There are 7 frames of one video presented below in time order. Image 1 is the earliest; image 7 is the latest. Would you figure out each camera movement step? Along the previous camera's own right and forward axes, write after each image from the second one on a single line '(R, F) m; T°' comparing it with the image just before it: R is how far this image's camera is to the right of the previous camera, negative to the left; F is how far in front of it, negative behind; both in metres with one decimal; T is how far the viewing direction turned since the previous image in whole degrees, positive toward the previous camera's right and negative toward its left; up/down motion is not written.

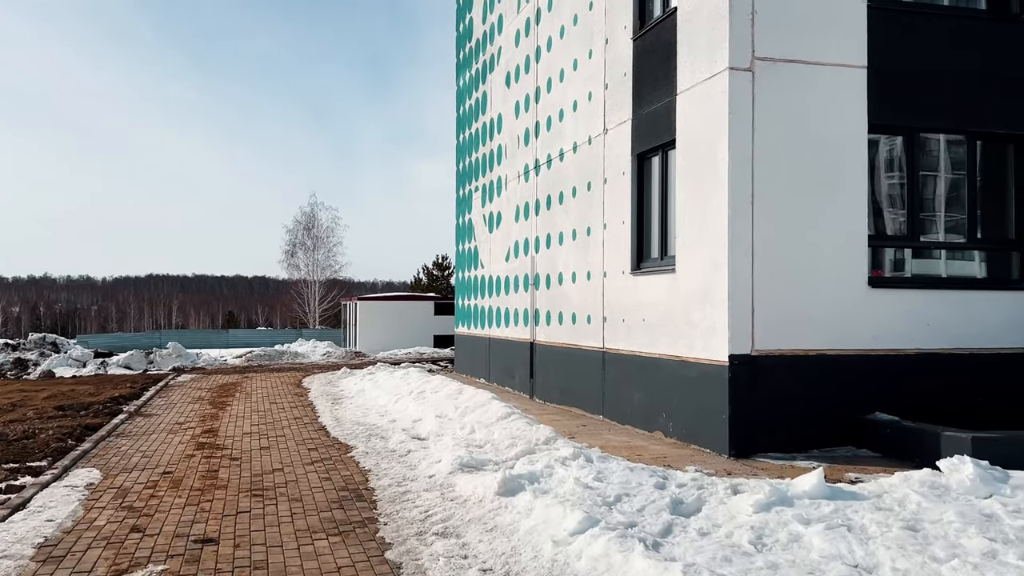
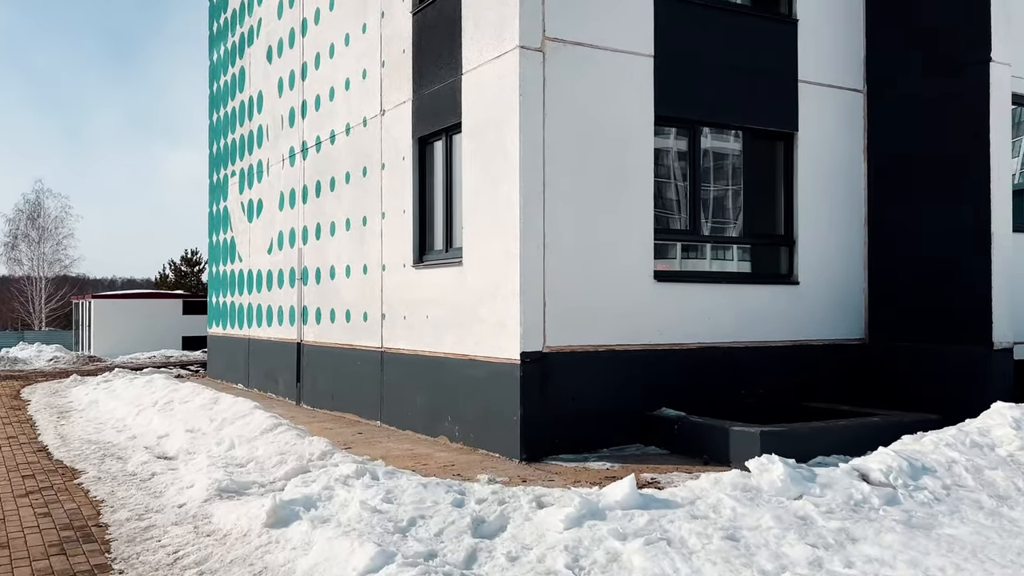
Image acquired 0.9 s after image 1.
(-0.1, +0.8) m; +15°
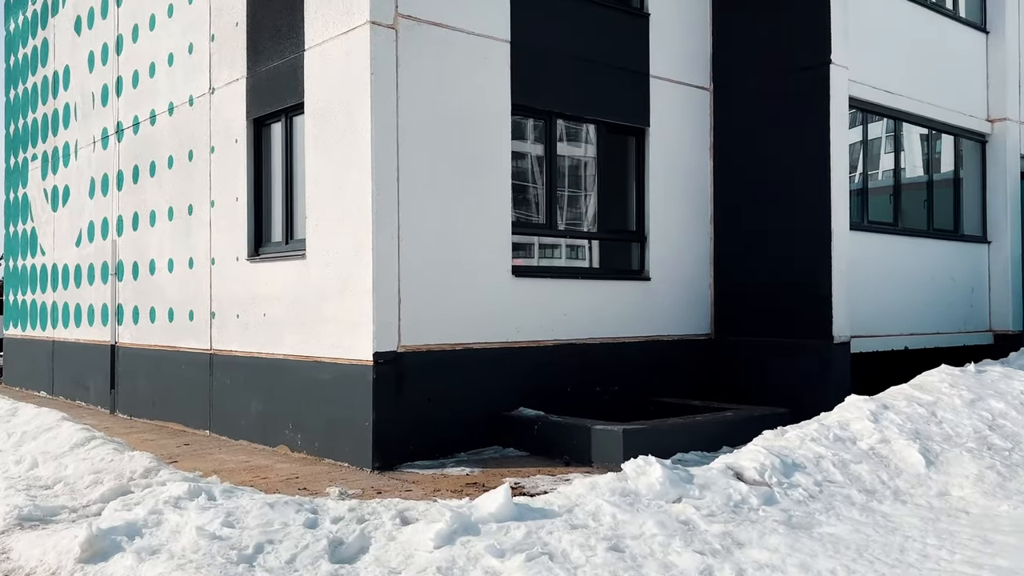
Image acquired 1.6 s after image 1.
(-0.2, +0.5) m; +11°
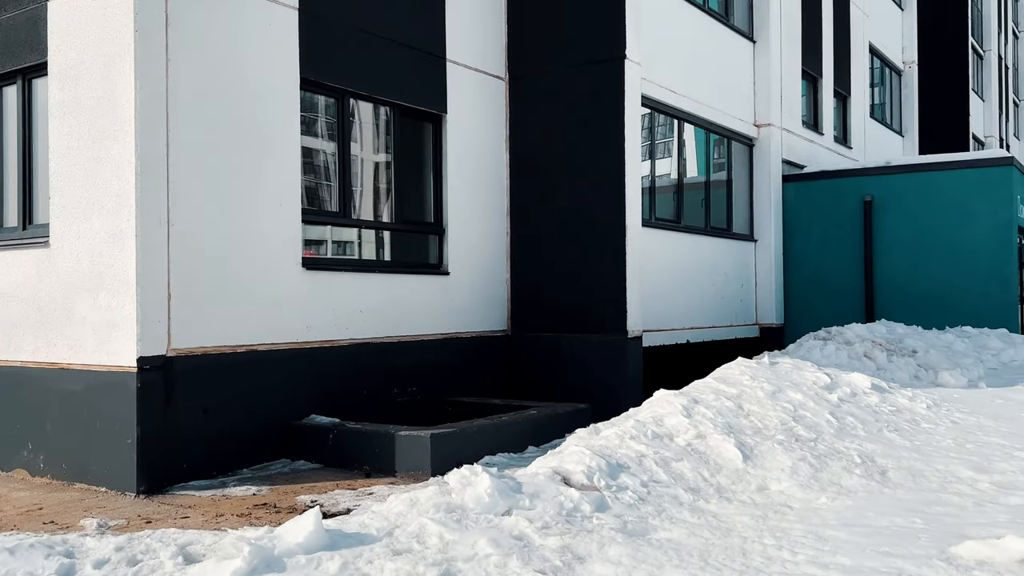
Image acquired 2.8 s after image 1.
(-0.2, +0.6) m; +15°
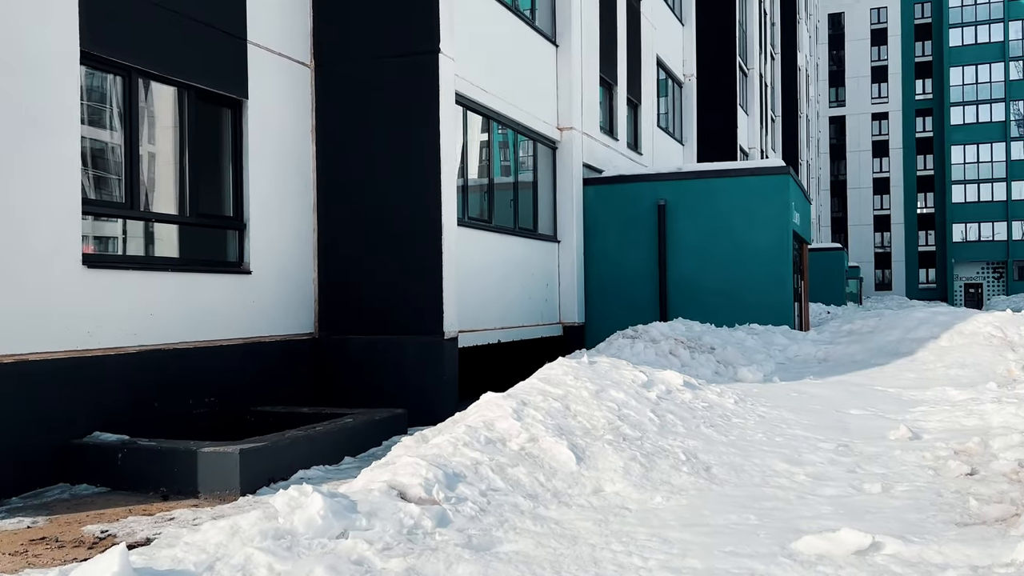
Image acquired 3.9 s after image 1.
(-0.2, +0.3) m; +14°
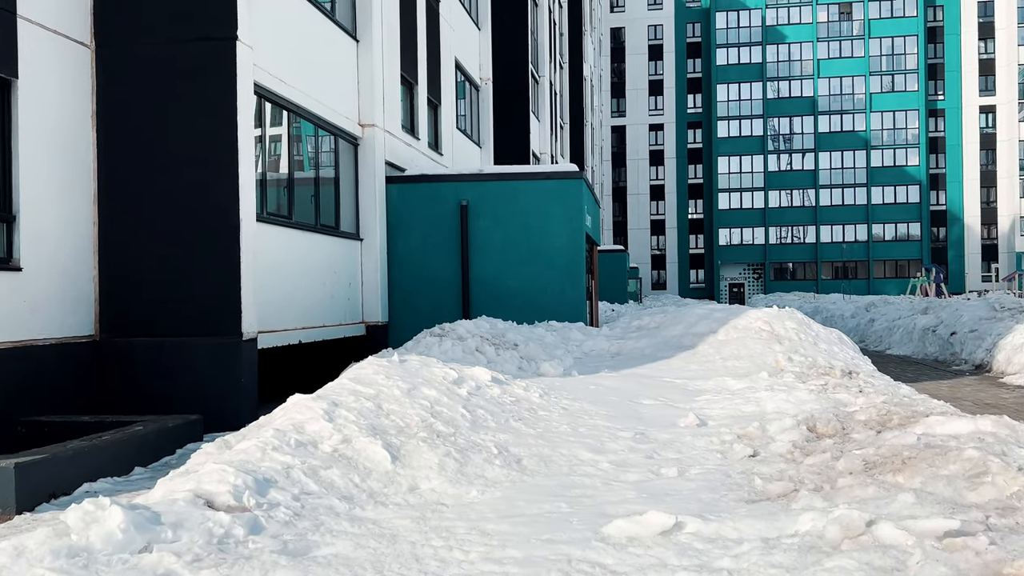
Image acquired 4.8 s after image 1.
(-0.1, 0.0) m; +13°
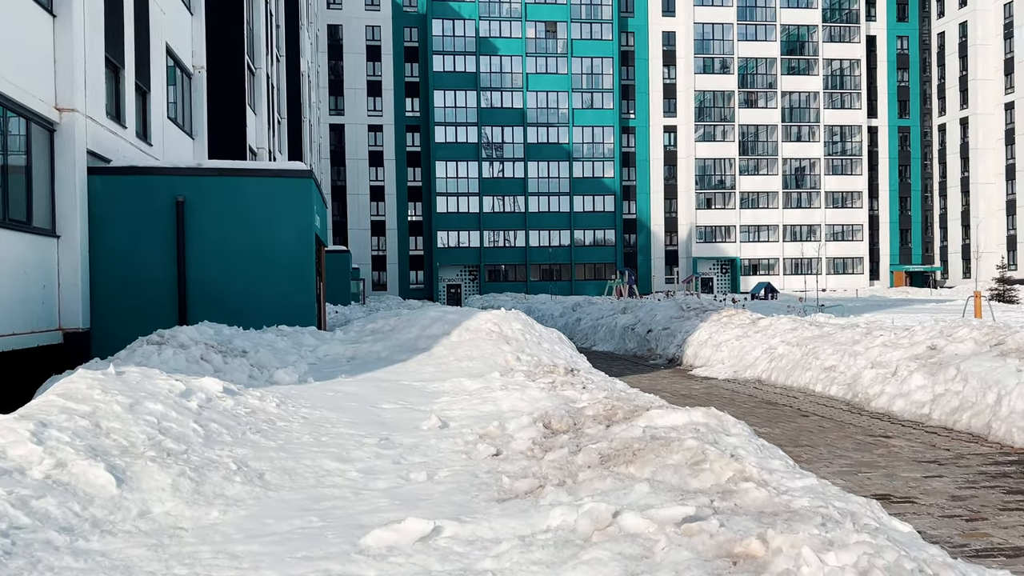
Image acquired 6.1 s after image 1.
(-0.2, +0.1) m; +18°
